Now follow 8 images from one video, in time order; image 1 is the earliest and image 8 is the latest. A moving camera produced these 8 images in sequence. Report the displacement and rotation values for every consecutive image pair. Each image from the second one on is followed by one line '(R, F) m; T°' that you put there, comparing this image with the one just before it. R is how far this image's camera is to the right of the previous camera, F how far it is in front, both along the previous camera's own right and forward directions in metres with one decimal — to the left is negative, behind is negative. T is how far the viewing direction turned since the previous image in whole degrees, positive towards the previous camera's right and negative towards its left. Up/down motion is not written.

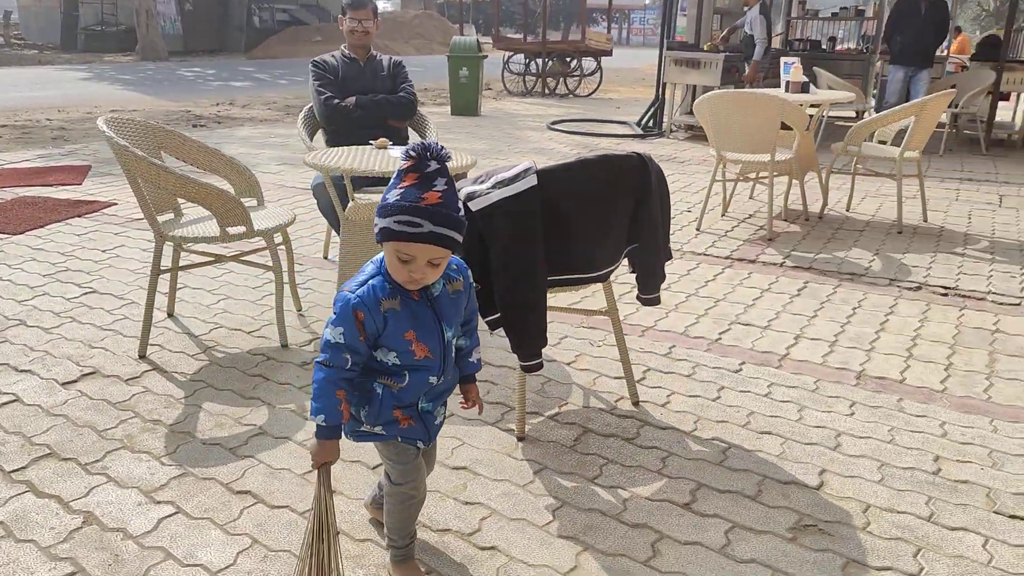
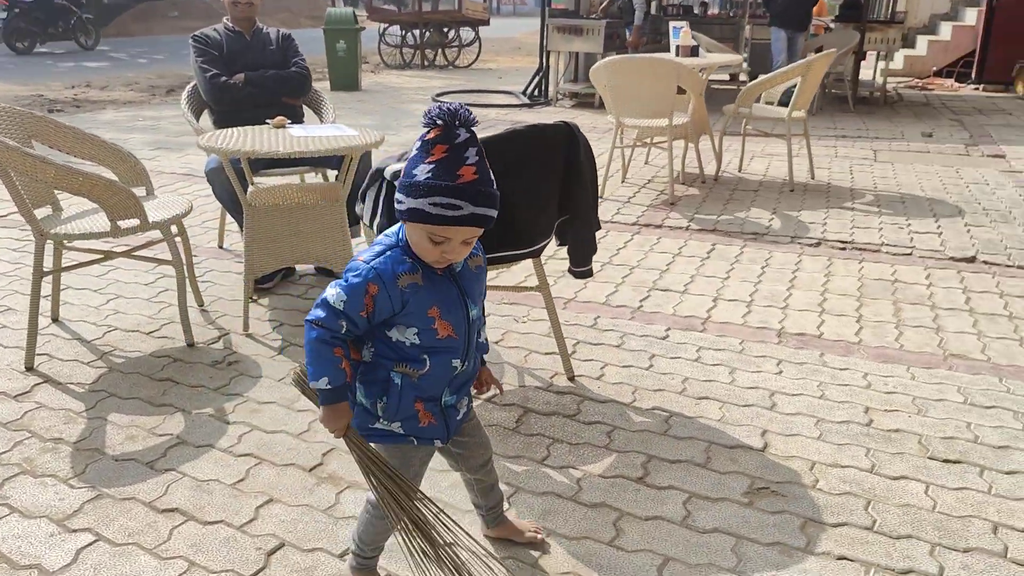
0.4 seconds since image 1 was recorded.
(-0.1, +0.1) m; +8°
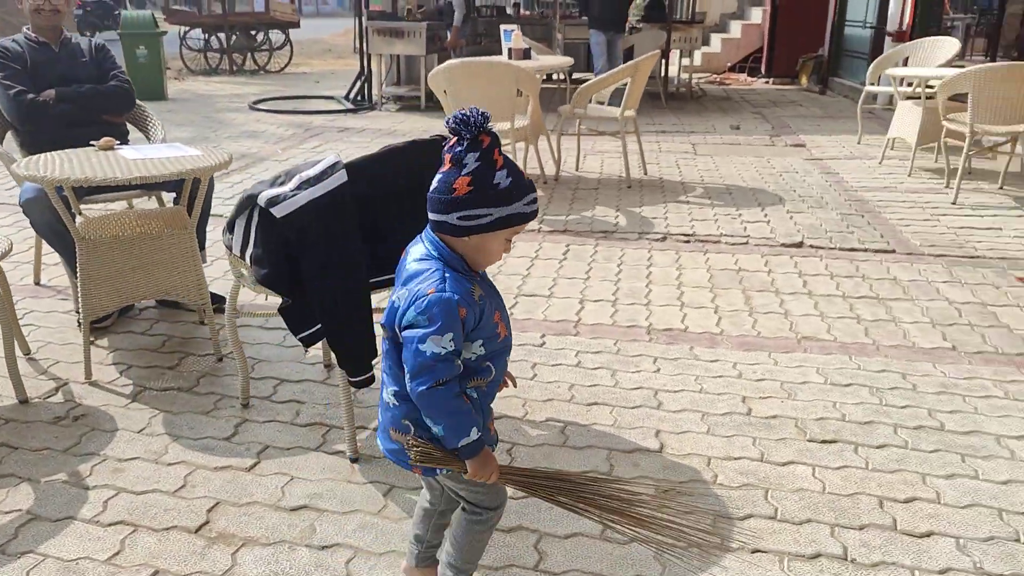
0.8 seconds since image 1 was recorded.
(-0.2, +0.1) m; +12°
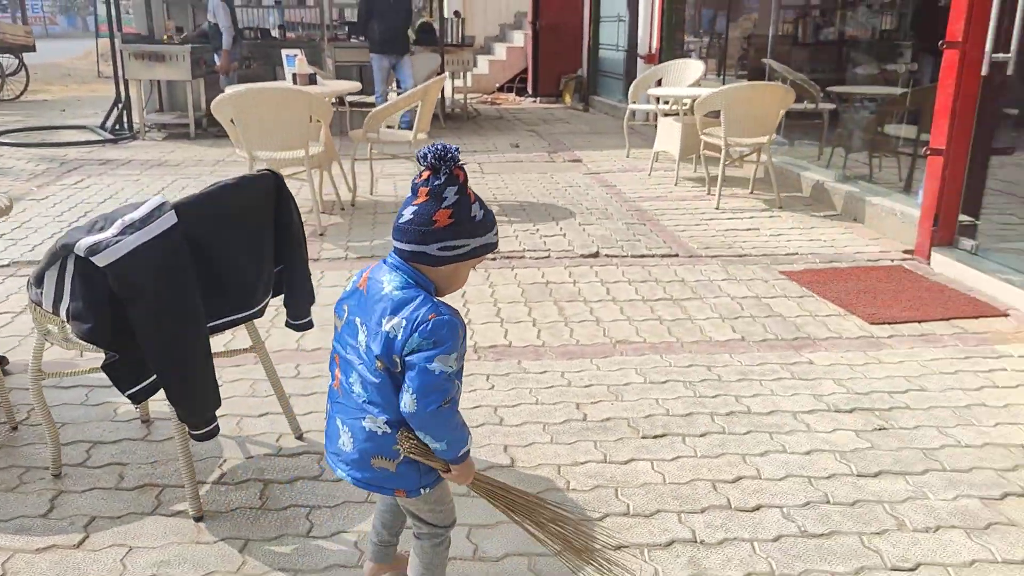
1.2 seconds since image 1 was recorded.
(-0.2, 0.0) m; +15°
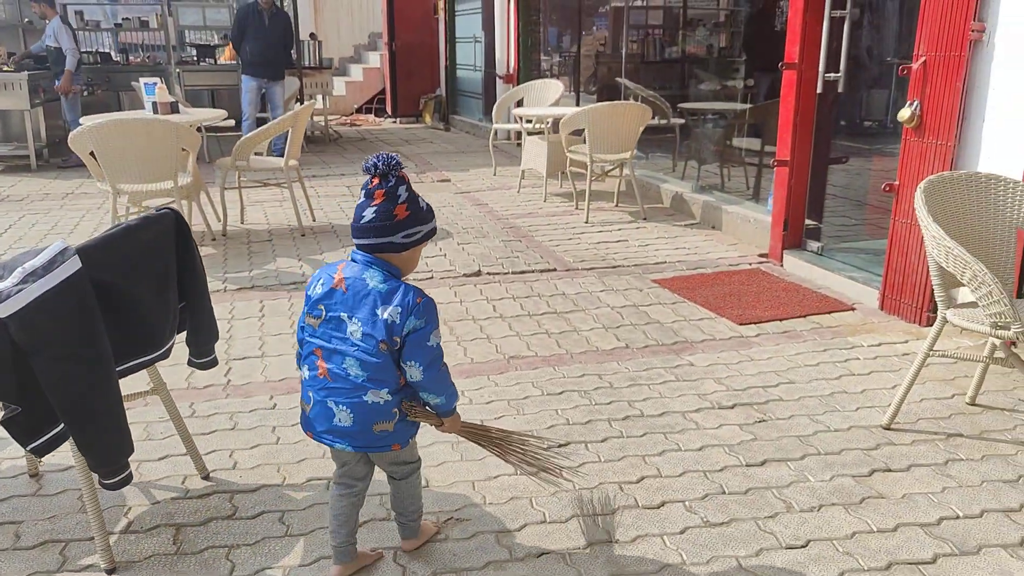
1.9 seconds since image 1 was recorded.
(-0.1, -0.1) m; +9°
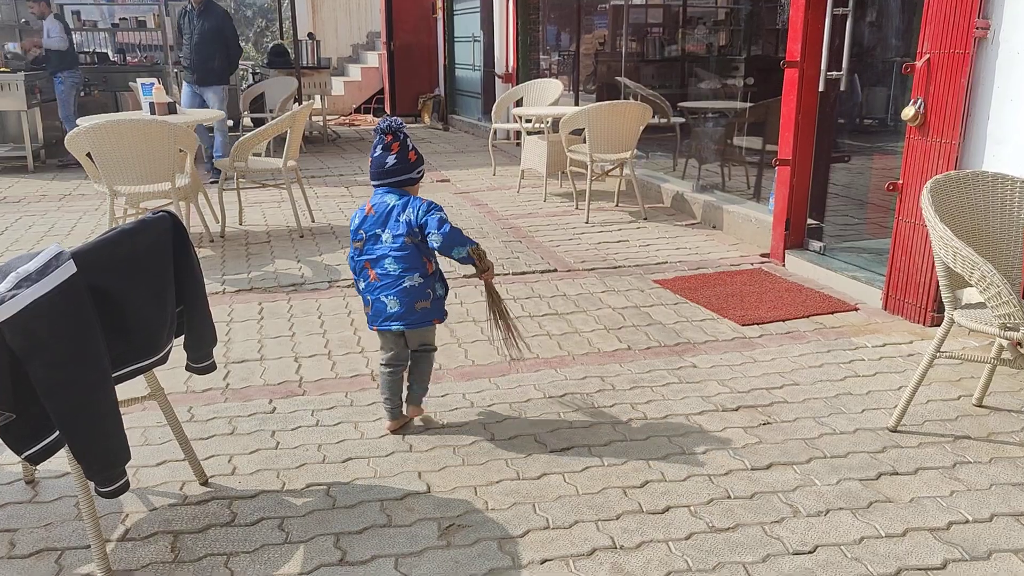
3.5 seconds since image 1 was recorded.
(0.0, 0.0) m; 0°
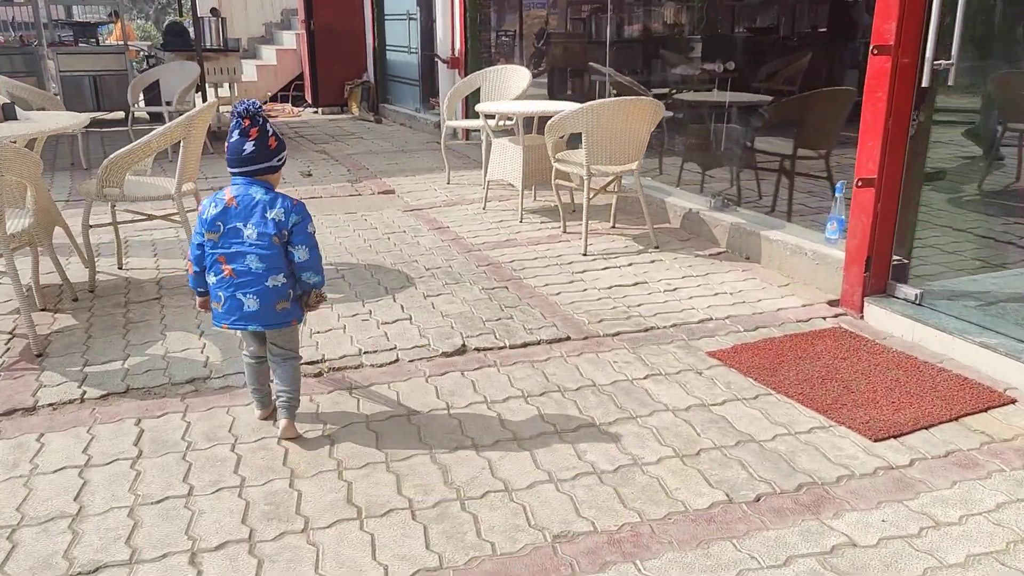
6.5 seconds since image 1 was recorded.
(-0.3, +1.3) m; +5°
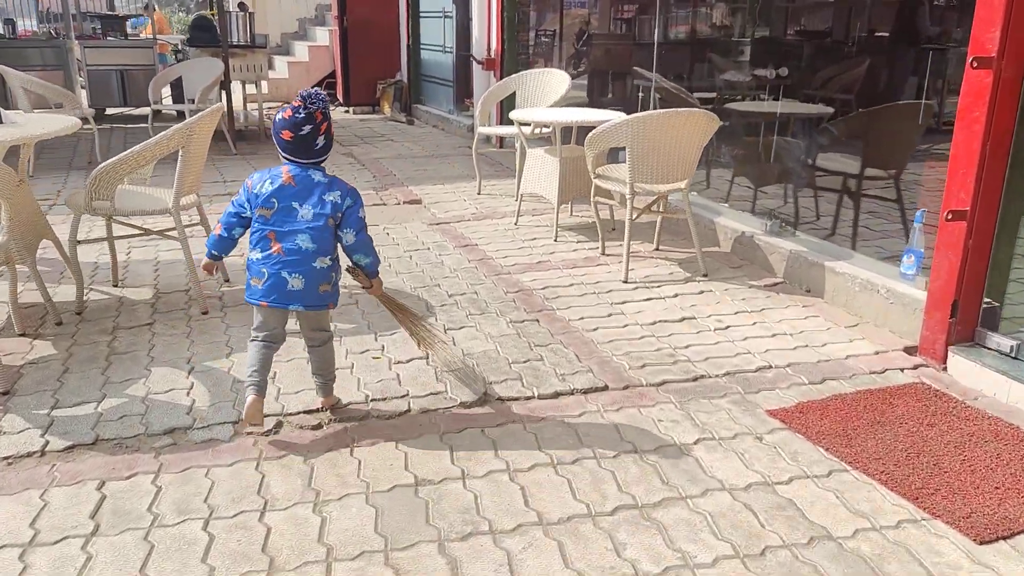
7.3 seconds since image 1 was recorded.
(0.0, +0.4) m; -2°
